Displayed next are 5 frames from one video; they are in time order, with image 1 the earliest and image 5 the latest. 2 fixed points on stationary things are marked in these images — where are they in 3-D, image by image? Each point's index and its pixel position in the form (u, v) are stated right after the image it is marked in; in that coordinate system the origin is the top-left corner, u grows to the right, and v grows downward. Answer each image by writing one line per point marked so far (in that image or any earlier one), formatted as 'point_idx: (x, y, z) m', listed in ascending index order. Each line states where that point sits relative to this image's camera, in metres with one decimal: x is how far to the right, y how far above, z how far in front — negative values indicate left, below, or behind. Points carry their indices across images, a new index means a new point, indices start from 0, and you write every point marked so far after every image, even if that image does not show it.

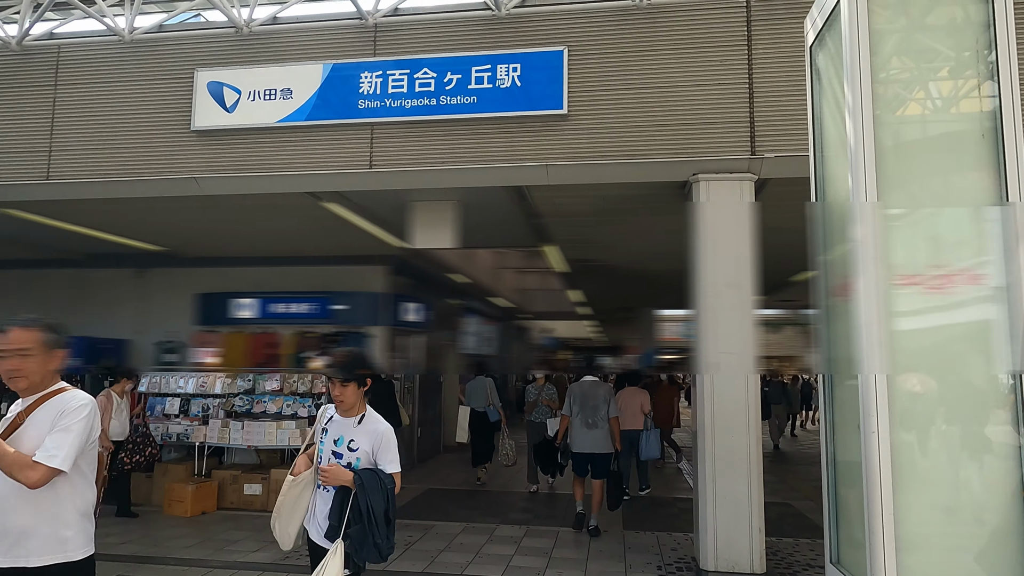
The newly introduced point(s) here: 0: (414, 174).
0: (-1.1, +1.3, +7.6) m
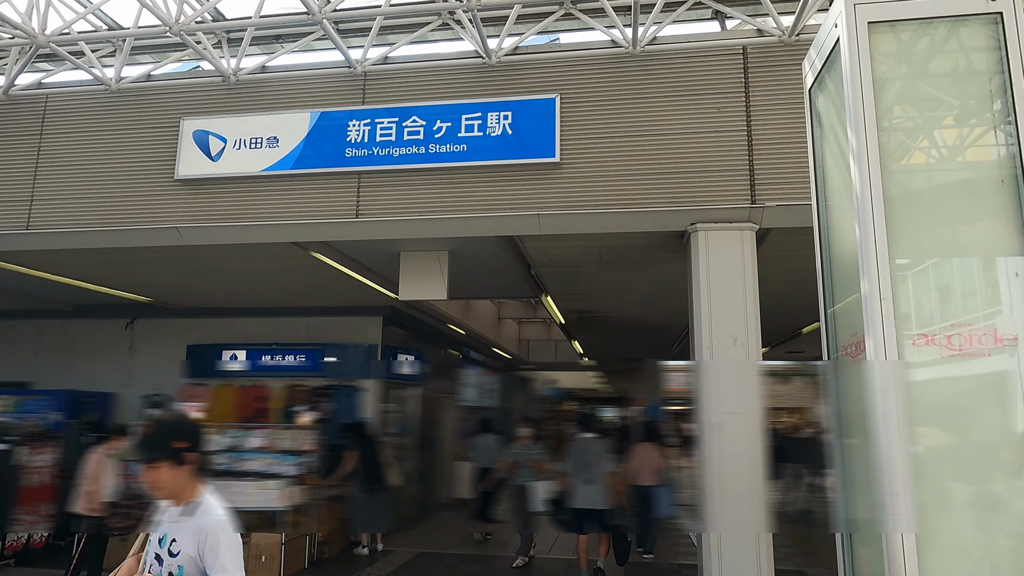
0: (-1.2, +0.7, +7.3) m
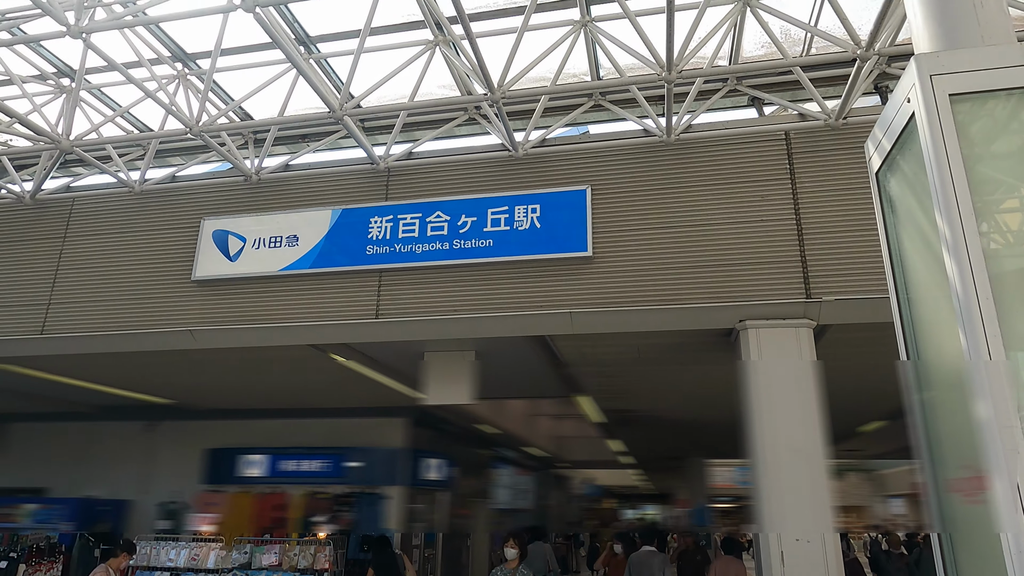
0: (-0.9, -0.4, +6.9) m
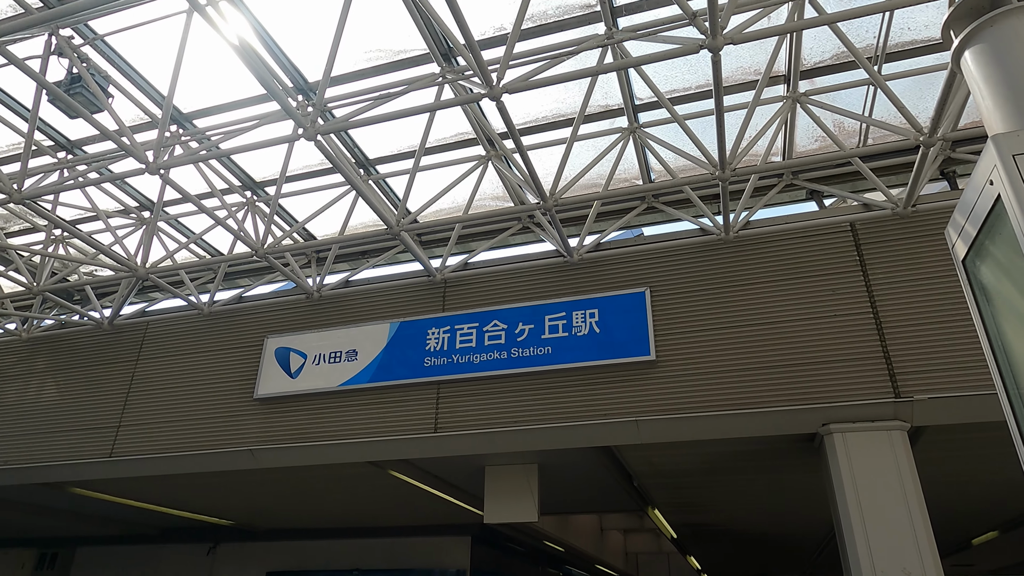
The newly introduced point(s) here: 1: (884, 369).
0: (-0.3, -1.5, +6.6) m
1: (+3.2, -0.7, +5.7) m
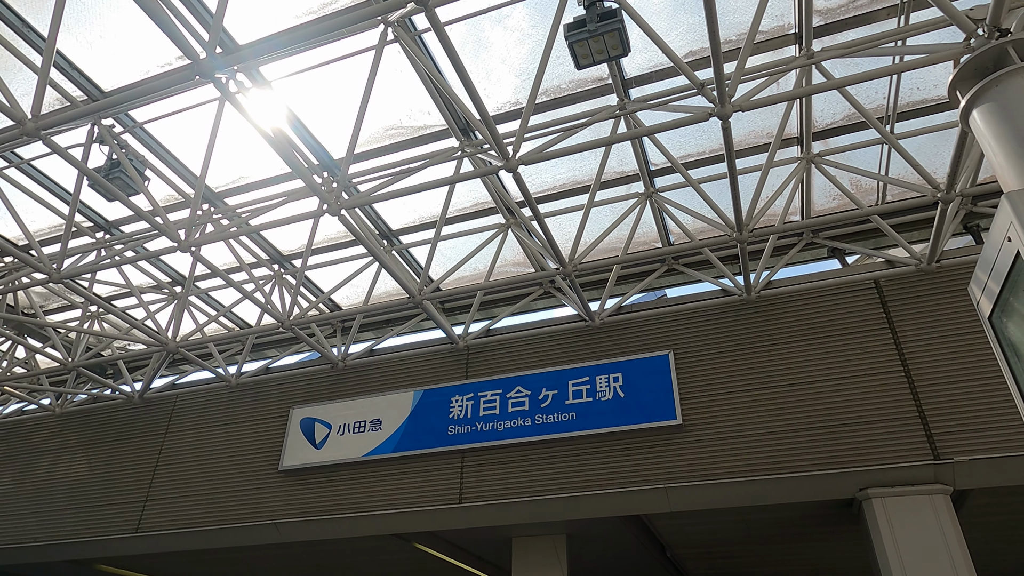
0: (0.0, -2.1, +6.5) m
1: (+3.4, -1.2, +5.6) m
